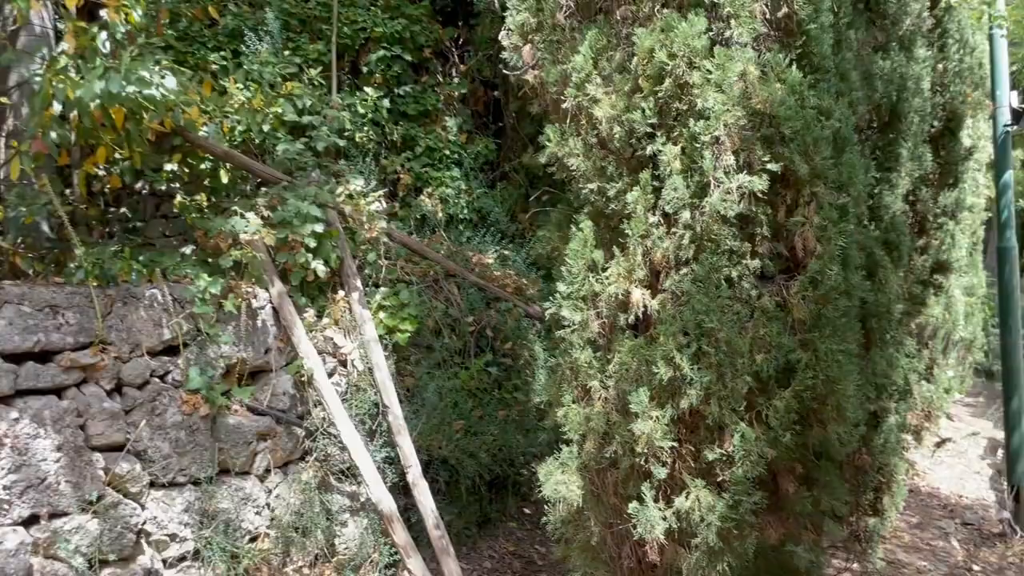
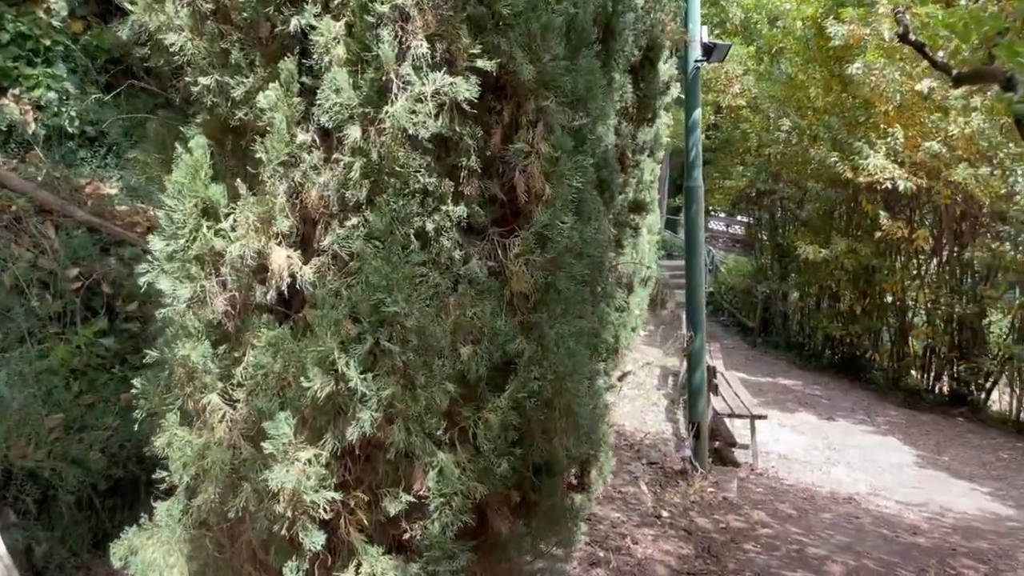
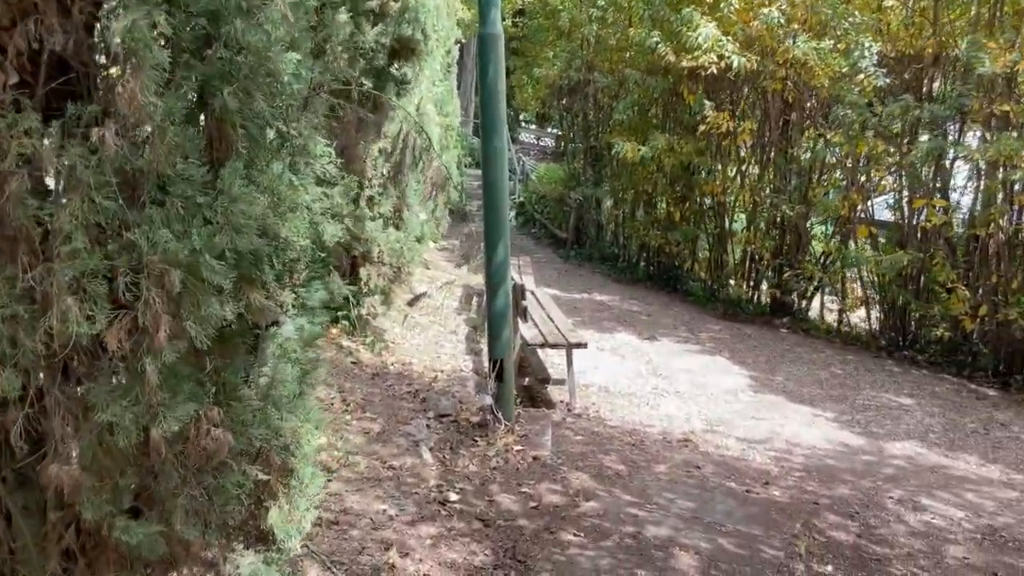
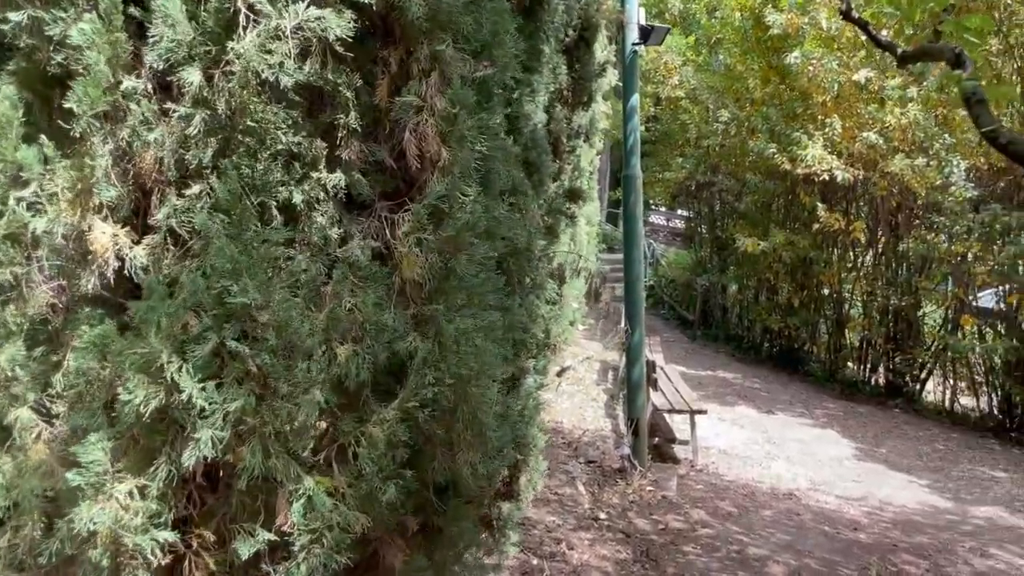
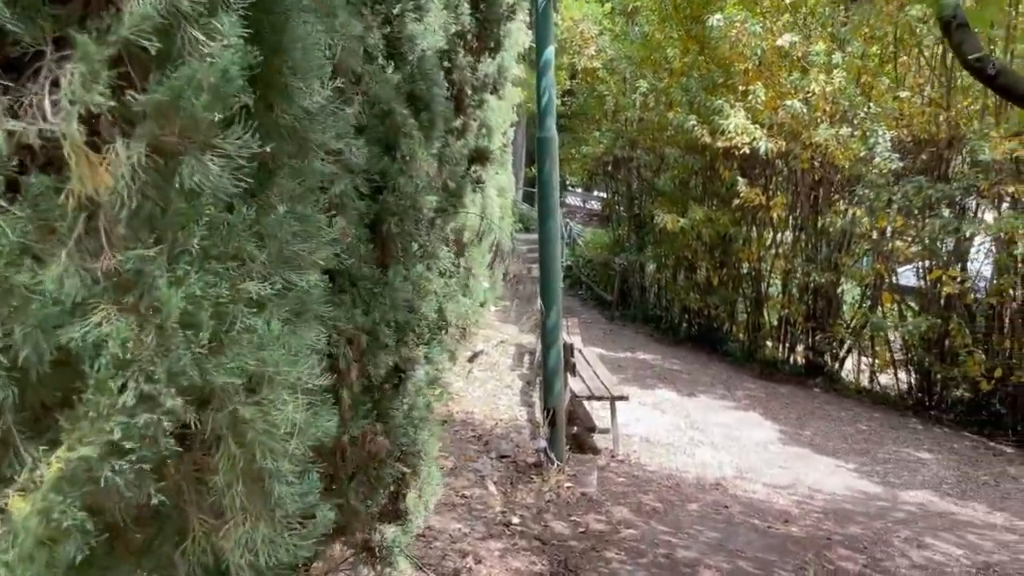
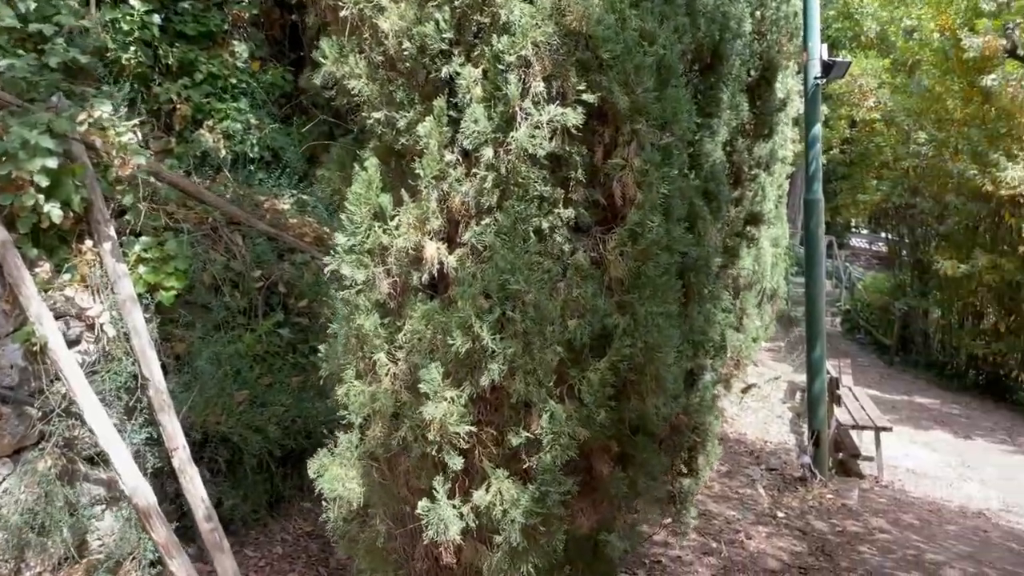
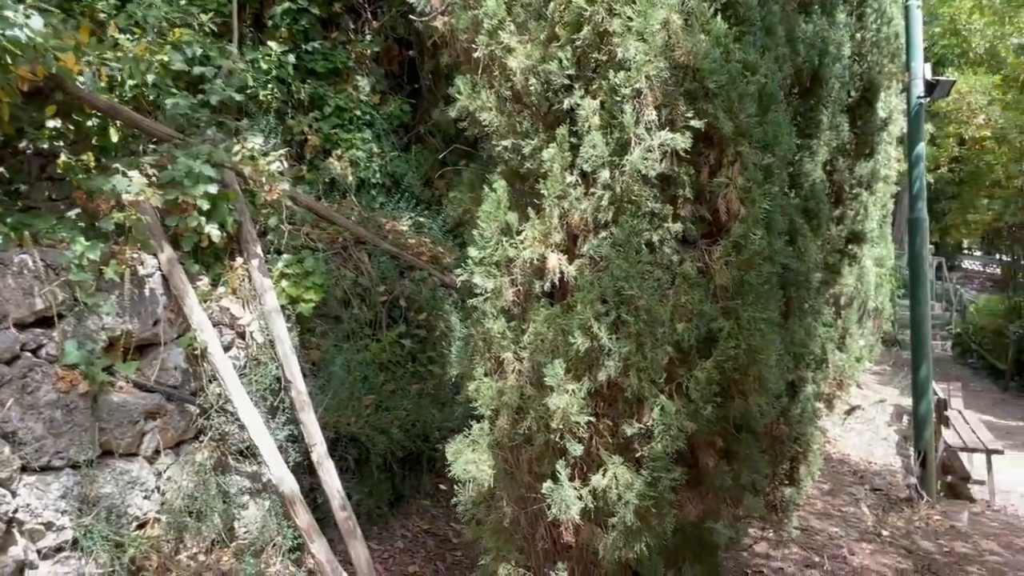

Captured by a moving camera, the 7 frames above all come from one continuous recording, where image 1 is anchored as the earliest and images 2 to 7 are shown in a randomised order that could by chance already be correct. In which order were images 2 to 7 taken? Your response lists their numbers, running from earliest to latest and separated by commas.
7, 6, 2, 4, 5, 3
